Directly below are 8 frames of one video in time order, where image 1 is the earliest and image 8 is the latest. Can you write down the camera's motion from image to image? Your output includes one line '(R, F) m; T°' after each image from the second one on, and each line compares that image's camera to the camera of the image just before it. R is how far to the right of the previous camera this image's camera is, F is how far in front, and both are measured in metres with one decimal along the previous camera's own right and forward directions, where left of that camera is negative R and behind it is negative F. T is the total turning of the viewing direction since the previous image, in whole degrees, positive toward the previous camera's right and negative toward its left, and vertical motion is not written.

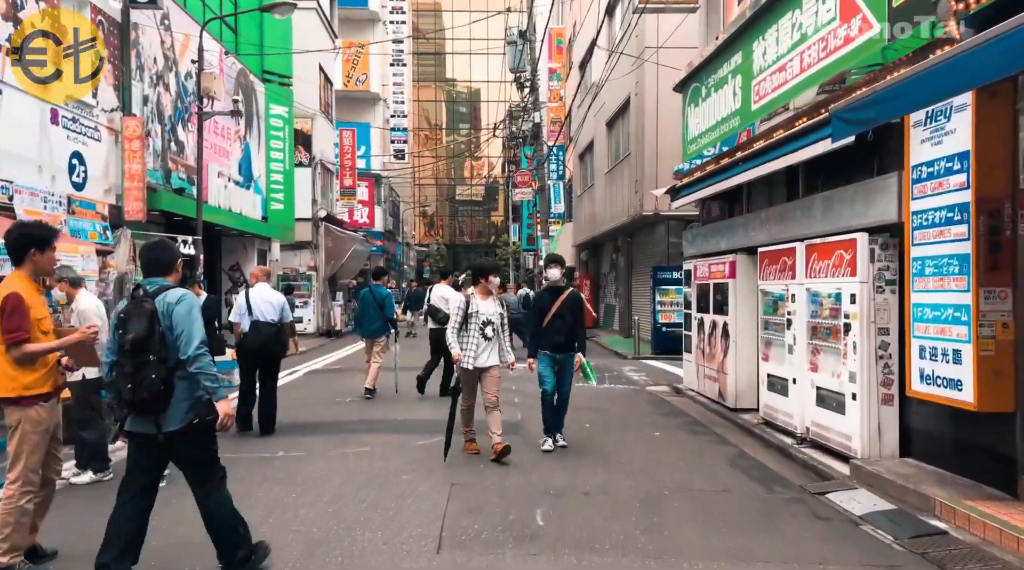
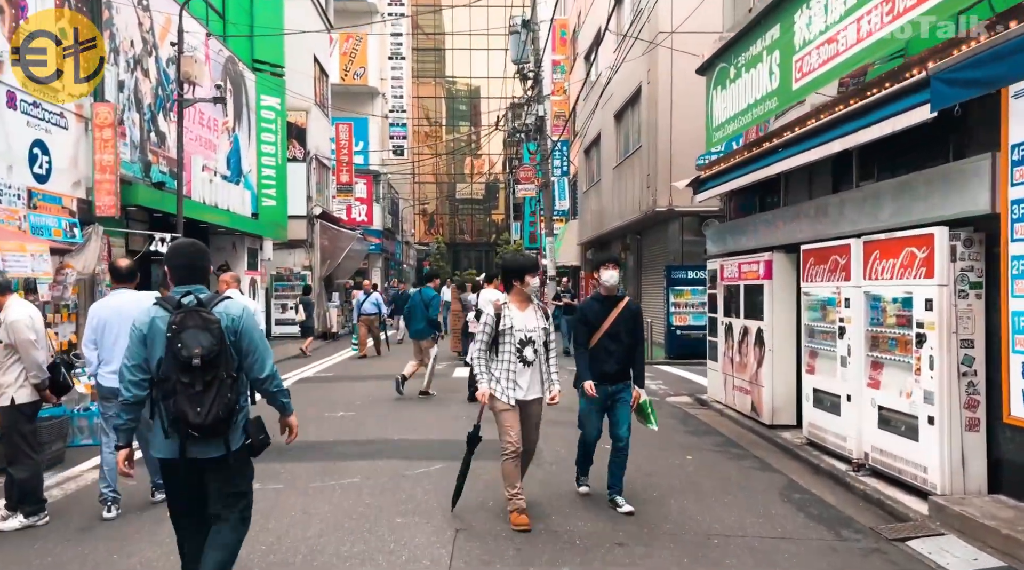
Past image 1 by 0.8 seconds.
(-0.1, +1.1) m; 0°
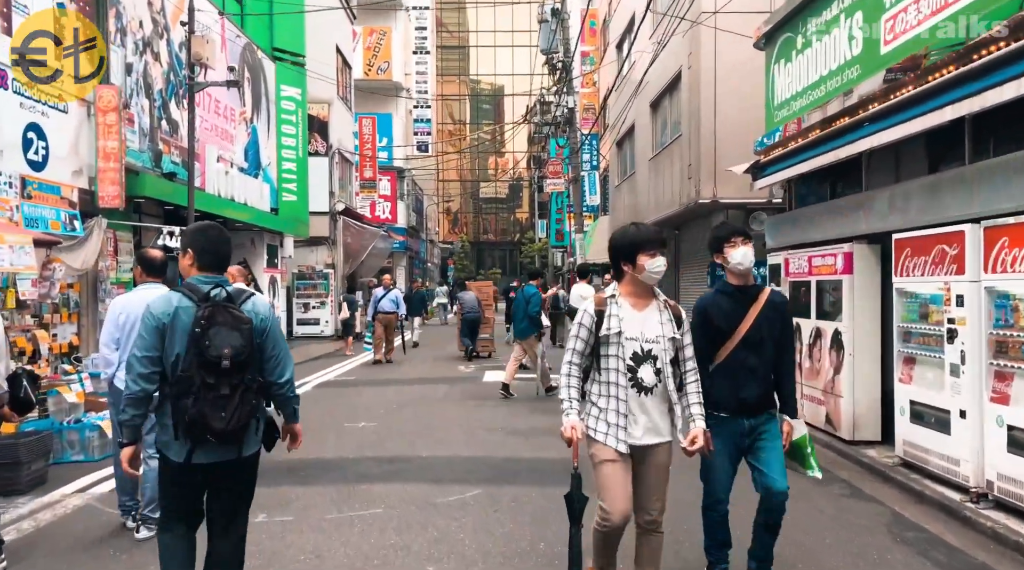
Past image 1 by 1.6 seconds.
(-0.2, +1.1) m; -2°
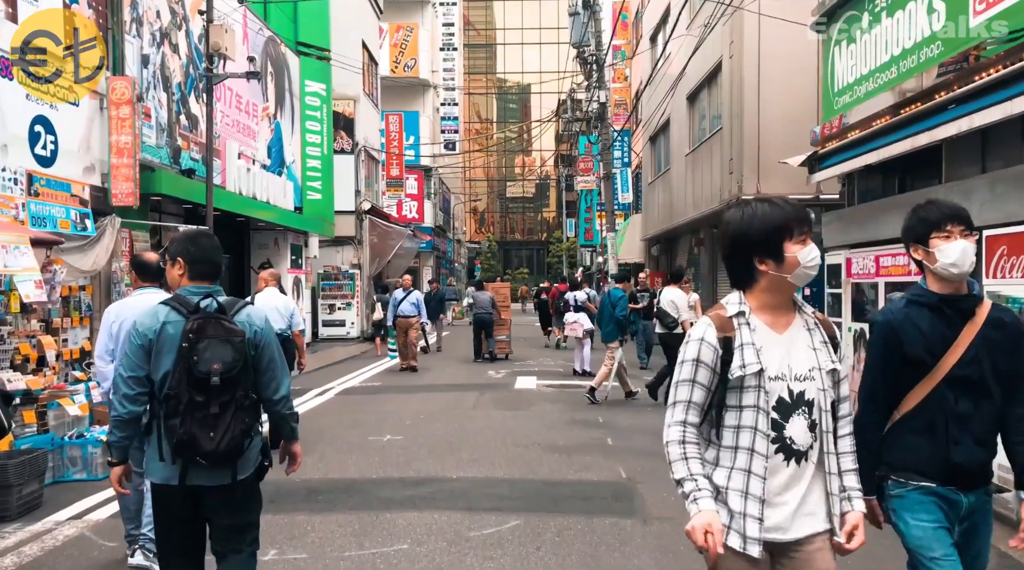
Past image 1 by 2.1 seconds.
(-0.1, +0.7) m; -2°
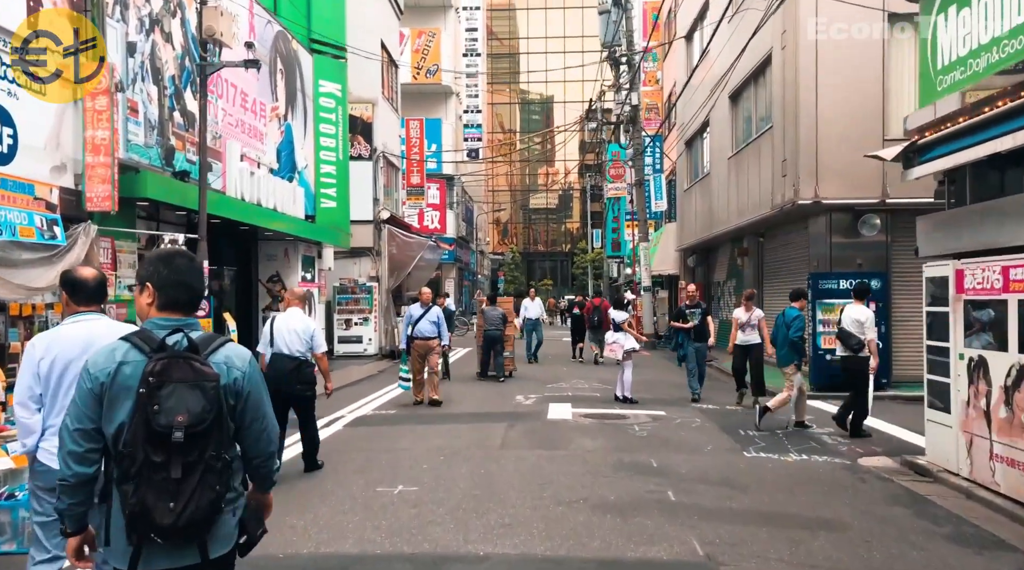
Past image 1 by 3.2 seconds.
(-0.1, +1.5) m; -2°
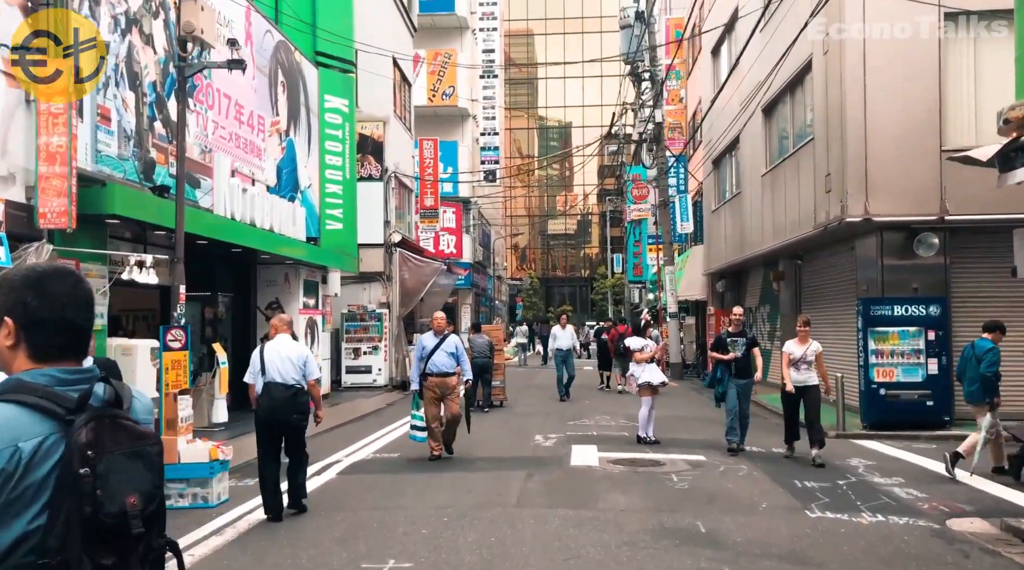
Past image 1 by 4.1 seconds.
(0.0, +1.3) m; -1°
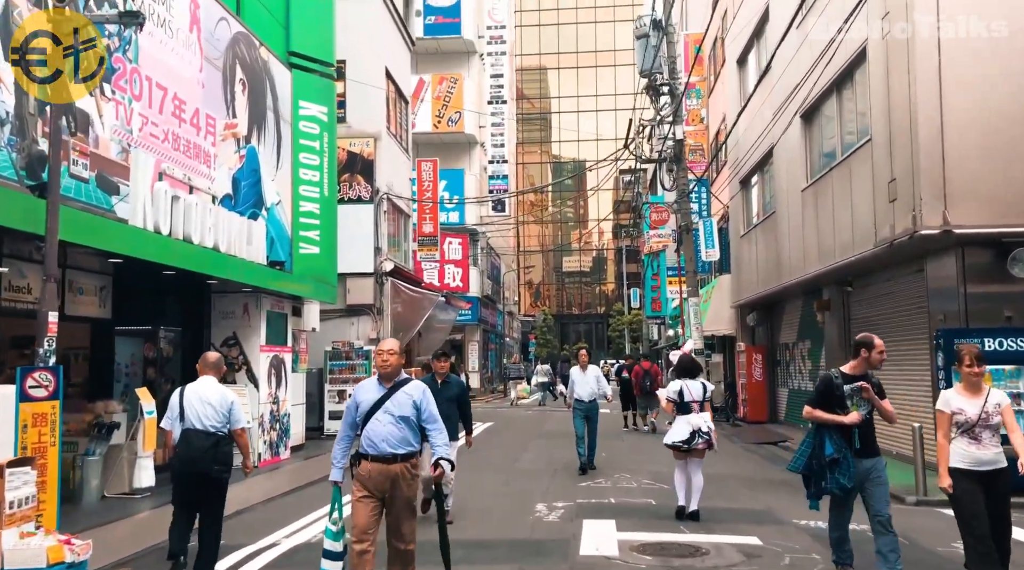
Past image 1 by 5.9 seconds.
(+0.3, +2.5) m; -1°
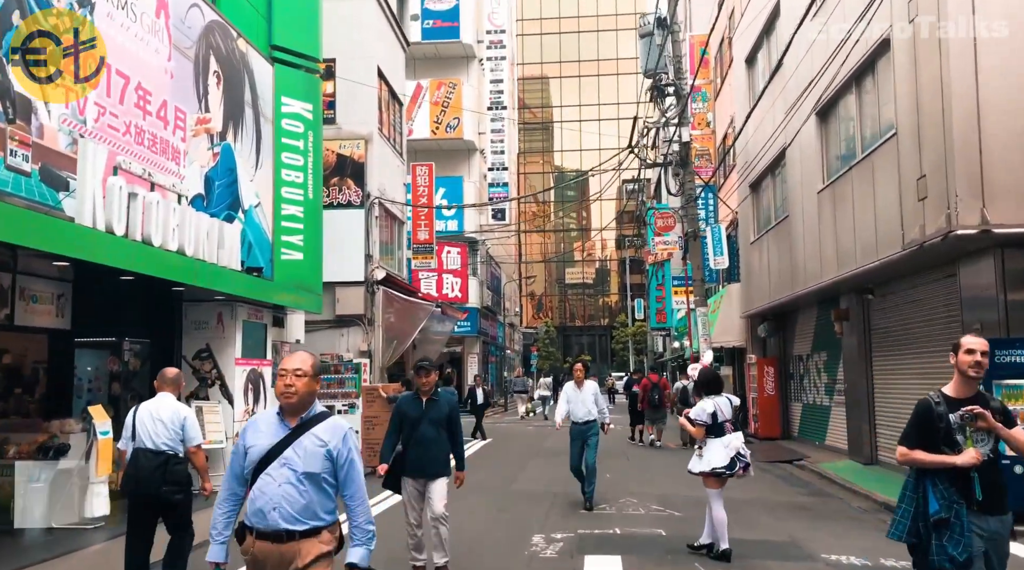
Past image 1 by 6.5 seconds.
(+0.1, +1.0) m; 0°
